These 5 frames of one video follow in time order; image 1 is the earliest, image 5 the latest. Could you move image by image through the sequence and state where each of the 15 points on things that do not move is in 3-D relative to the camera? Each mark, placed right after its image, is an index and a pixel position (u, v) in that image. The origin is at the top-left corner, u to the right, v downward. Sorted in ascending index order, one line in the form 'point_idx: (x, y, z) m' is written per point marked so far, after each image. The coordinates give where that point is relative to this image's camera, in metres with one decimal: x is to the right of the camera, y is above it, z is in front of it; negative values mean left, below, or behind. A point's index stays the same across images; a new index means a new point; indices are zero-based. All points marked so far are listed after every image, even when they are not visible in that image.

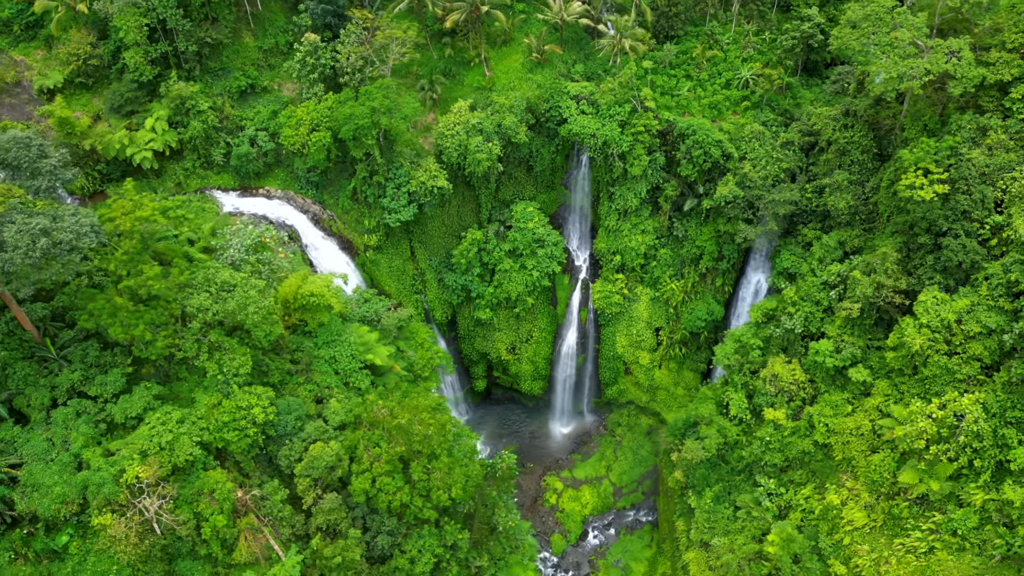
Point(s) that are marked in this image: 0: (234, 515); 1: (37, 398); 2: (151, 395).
0: (-7.3, -5.8, +15.1) m
1: (-11.9, -2.7, +14.3) m
2: (-9.3, -2.7, +14.6) m
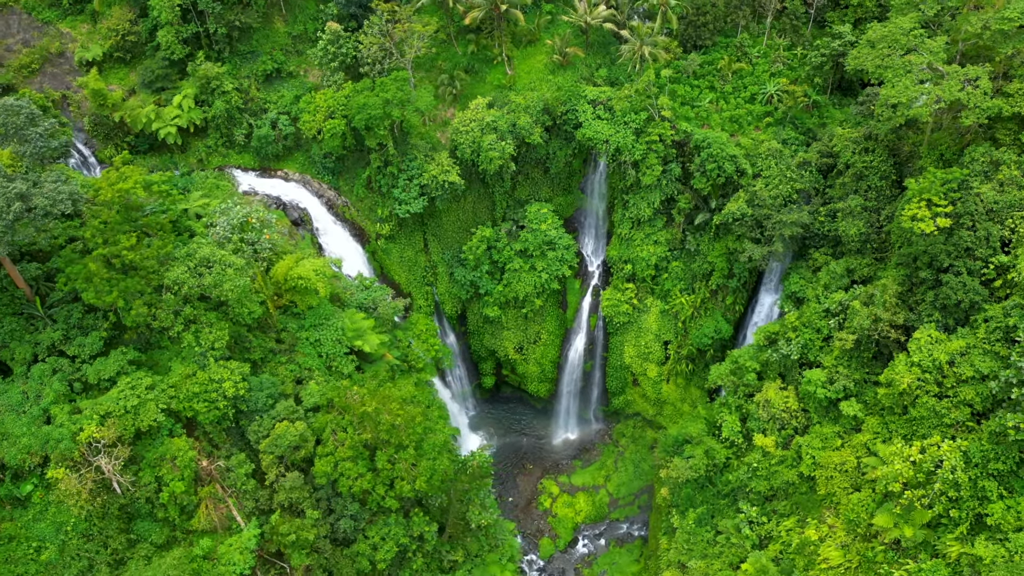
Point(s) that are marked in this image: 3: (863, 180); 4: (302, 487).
0: (-8.4, -5.2, +15.6) m
1: (-12.8, -1.6, +15.1) m
2: (-10.2, -1.9, +15.3) m
3: (+11.9, +3.7, +19.9) m
4: (-5.6, -5.4, +15.8) m
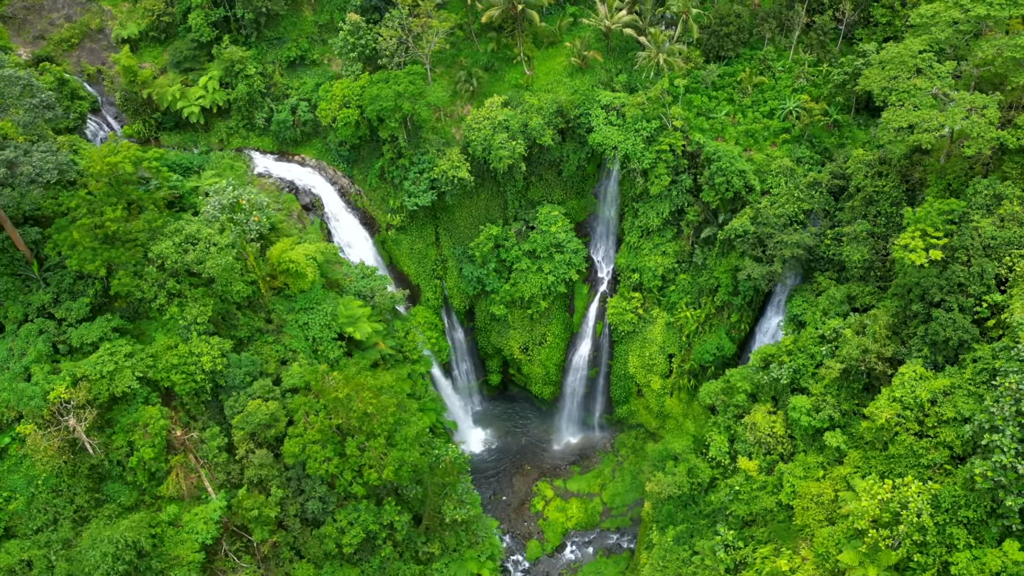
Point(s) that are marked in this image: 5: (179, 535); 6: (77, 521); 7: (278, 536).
0: (-9.4, -4.5, +16.1) m
1: (-13.5, -0.6, +15.9) m
2: (-11.0, -1.0, +15.9) m
3: (+11.8, +2.7, +19.1) m
4: (-6.7, -4.9, +16.1) m
5: (-8.7, -6.5, +15.3) m
6: (-11.2, -6.0, +15.0) m
7: (-6.6, -7.1, +16.7) m
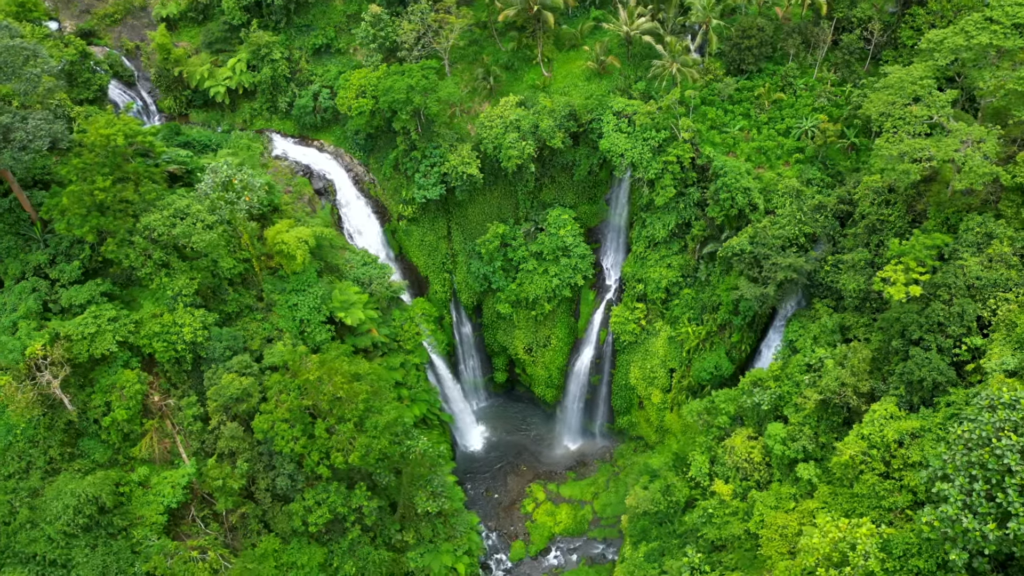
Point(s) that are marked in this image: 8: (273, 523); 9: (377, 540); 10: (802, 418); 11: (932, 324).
0: (-10.5, -3.6, +16.8) m
1: (-14.2, +0.6, +16.8) m
2: (-11.7, -0.1, +16.7) m
3: (+11.4, +1.7, +18.4) m
4: (-7.7, -4.3, +16.7) m
5: (-10.0, -5.7, +15.9) m
6: (-12.4, -5.0, +15.8) m
7: (-7.9, -6.4, +17.2) m
8: (-7.2, -7.0, +17.4) m
9: (-4.5, -8.1, +18.9) m
10: (+8.7, -3.9, +17.5) m
11: (+9.9, -0.9, +13.7) m
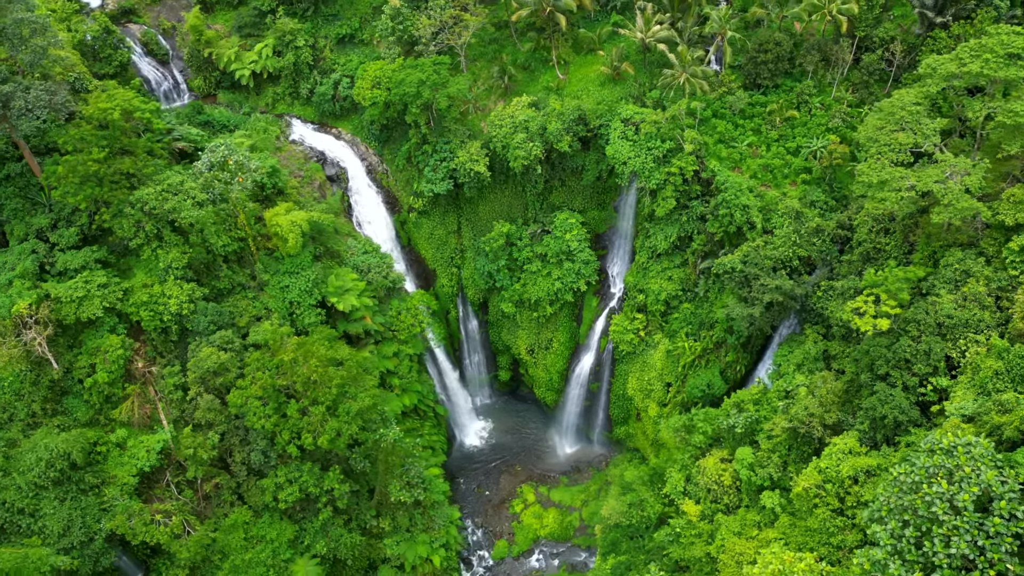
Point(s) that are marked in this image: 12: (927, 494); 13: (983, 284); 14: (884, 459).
0: (-11.4, -2.7, +17.6) m
1: (-14.8, +1.8, +17.8) m
2: (-12.4, +0.9, +17.5) m
3: (+10.9, +0.8, +17.9) m
4: (-8.8, -3.6, +17.3) m
5: (-11.1, -4.8, +16.7) m
6: (-13.5, -3.9, +16.7) m
7: (-9.0, -5.8, +17.8) m
8: (-8.4, -6.3, +18.0) m
9: (-5.7, -7.7, +19.3) m
10: (+7.7, -4.6, +17.1) m
11: (+8.9, -1.7, +13.2) m
12: (+7.0, -3.5, +9.9) m
13: (+10.8, +0.1, +13.1) m
14: (+8.3, -3.8, +13.0) m
